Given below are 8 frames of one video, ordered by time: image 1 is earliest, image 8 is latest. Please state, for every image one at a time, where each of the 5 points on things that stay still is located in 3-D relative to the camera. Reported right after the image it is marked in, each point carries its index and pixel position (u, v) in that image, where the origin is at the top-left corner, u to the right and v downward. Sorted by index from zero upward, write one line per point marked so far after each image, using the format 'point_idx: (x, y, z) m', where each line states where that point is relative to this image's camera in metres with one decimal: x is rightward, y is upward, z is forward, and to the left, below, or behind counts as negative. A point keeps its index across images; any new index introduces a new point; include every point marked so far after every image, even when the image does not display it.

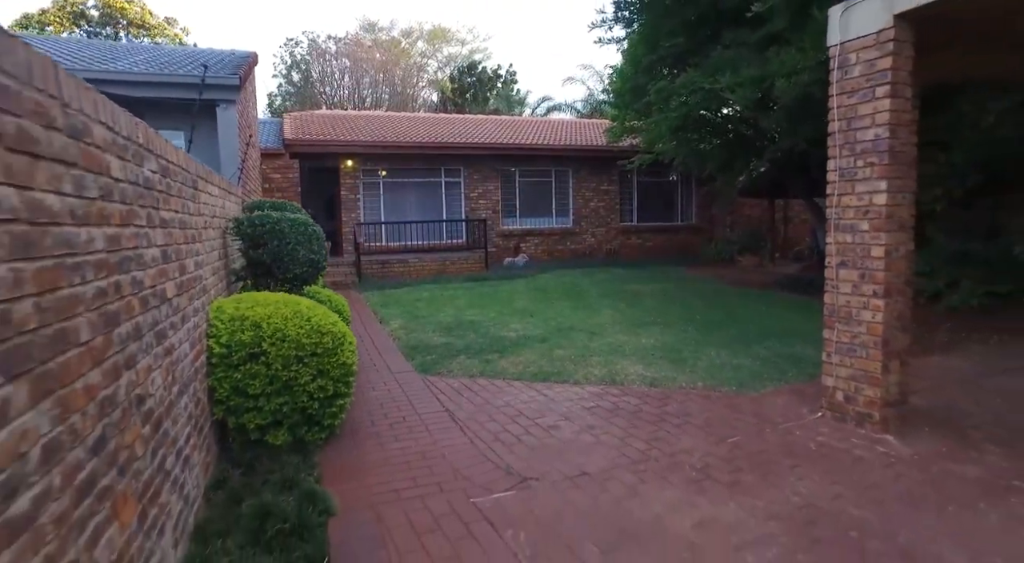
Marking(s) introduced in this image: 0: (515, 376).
0: (0.0, -0.9, +5.8) m
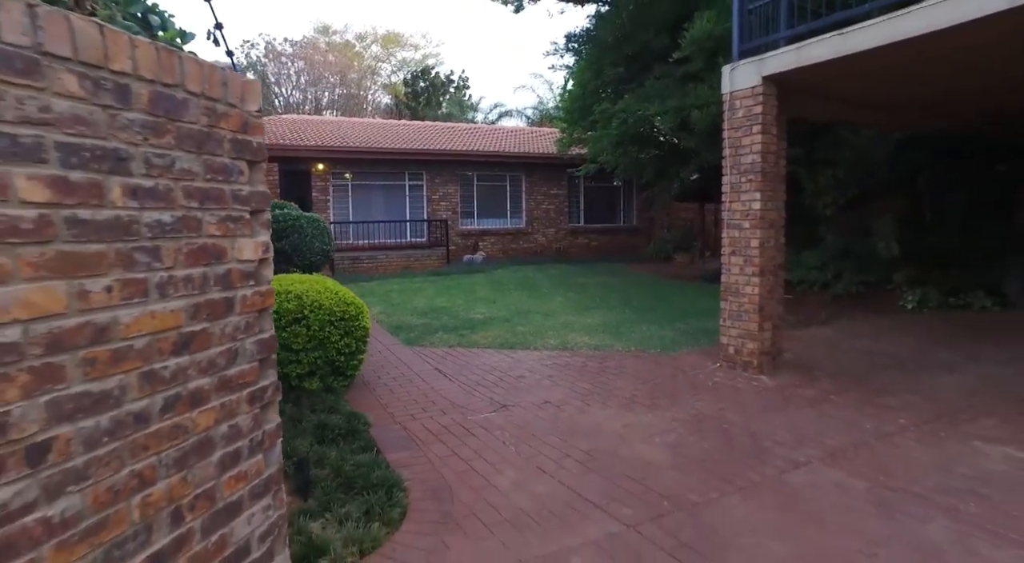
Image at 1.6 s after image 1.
0: (-0.3, -0.8, +7.2) m
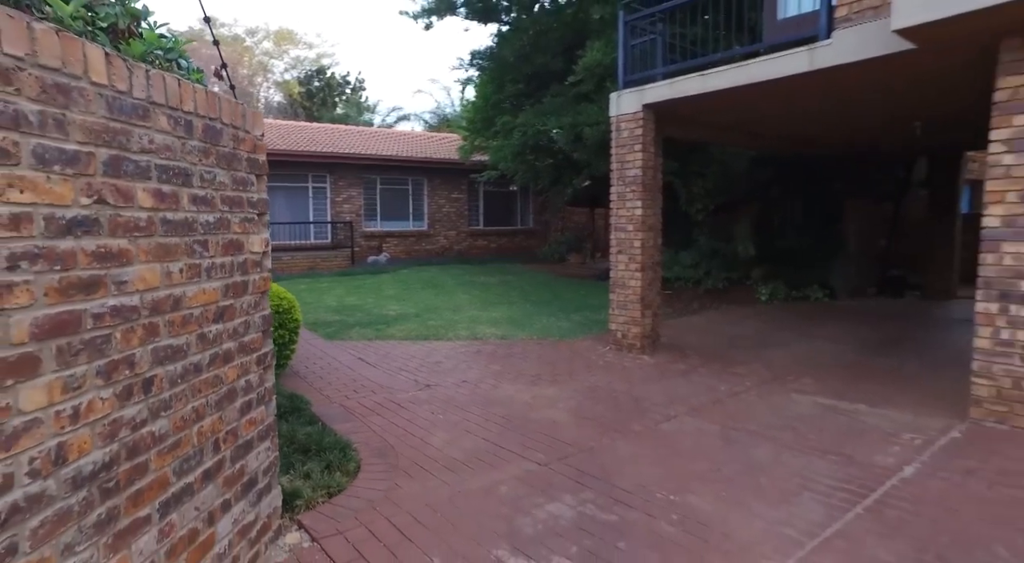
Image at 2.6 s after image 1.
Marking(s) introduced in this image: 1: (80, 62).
0: (-1.4, -0.7, +7.9) m
1: (-1.2, +0.6, +1.7) m
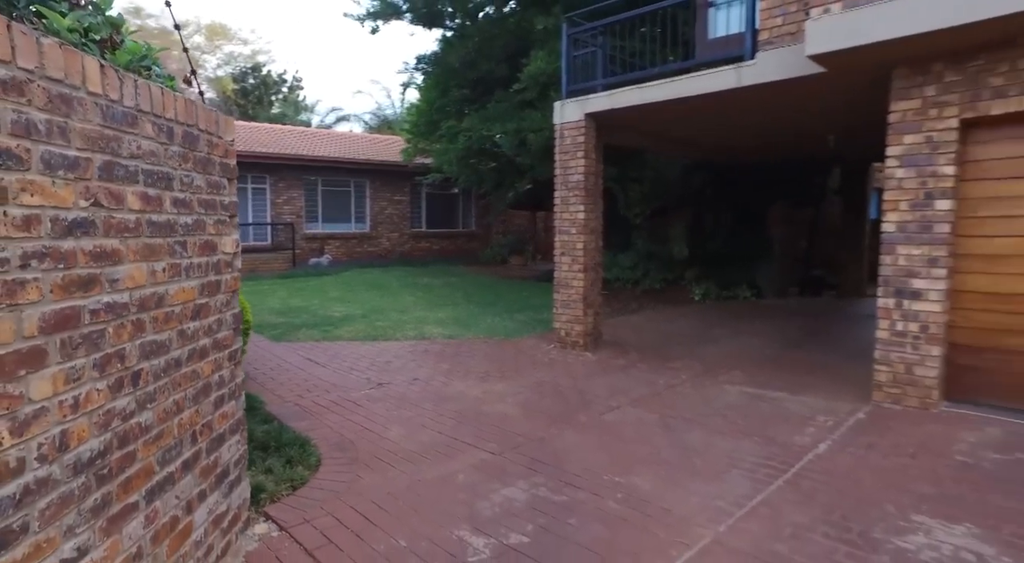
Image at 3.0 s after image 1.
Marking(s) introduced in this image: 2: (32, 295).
0: (-2.1, -0.7, +7.9) m
1: (-1.3, +0.6, +1.8) m
2: (-1.3, 0.0, +1.6) m
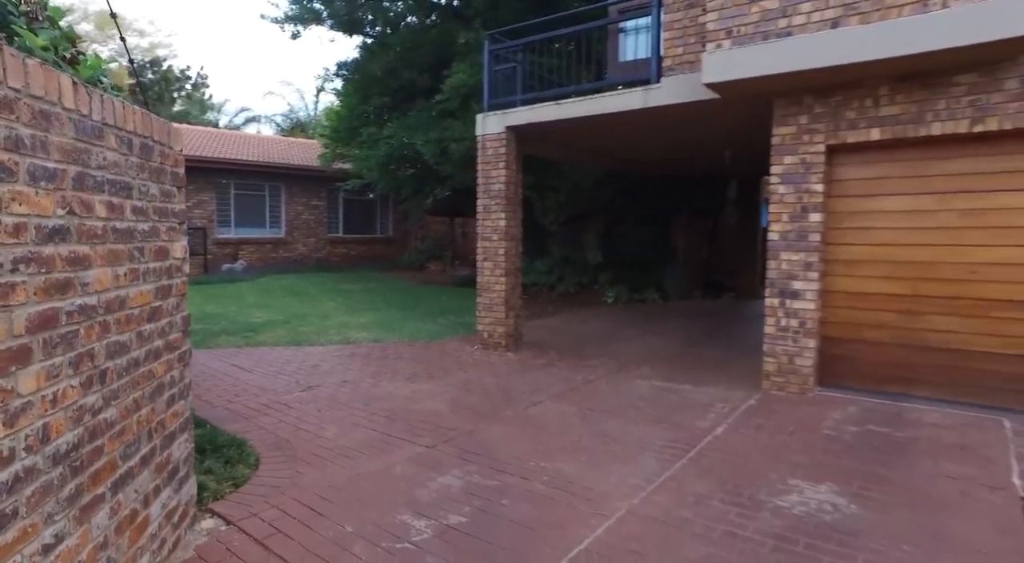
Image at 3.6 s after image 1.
0: (-3.1, -0.8, +7.9) m
1: (-1.5, +0.6, +1.9) m
2: (-1.4, 0.0, +1.8) m
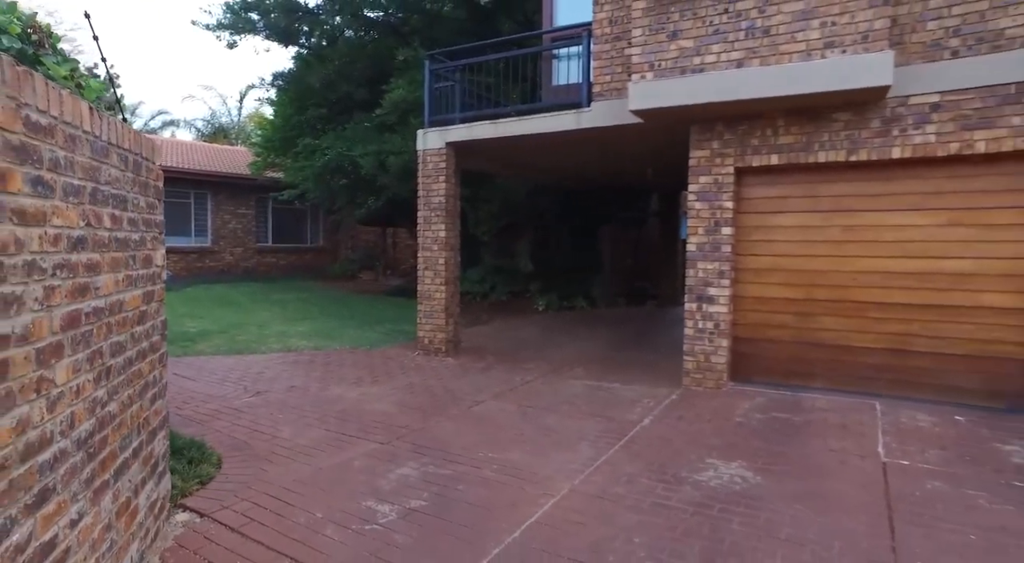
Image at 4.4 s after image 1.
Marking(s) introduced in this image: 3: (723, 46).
0: (-3.9, -0.9, +7.8) m
1: (-1.6, +0.6, +2.2) m
2: (-1.5, -0.1, +2.0) m
3: (+2.0, +2.3, +5.7) m
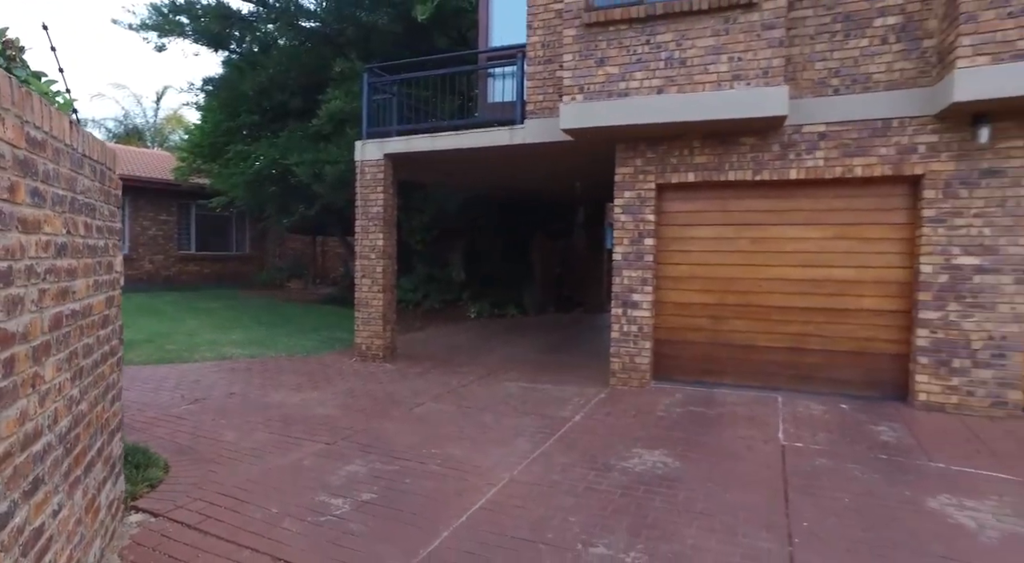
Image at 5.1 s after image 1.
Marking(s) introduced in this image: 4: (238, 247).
0: (-4.8, -1.0, +7.7) m
1: (-1.8, +0.6, +2.3) m
2: (-1.7, -0.1, +2.1) m
3: (+1.4, +2.2, +6.3) m
4: (-8.9, +1.2, +19.5) m
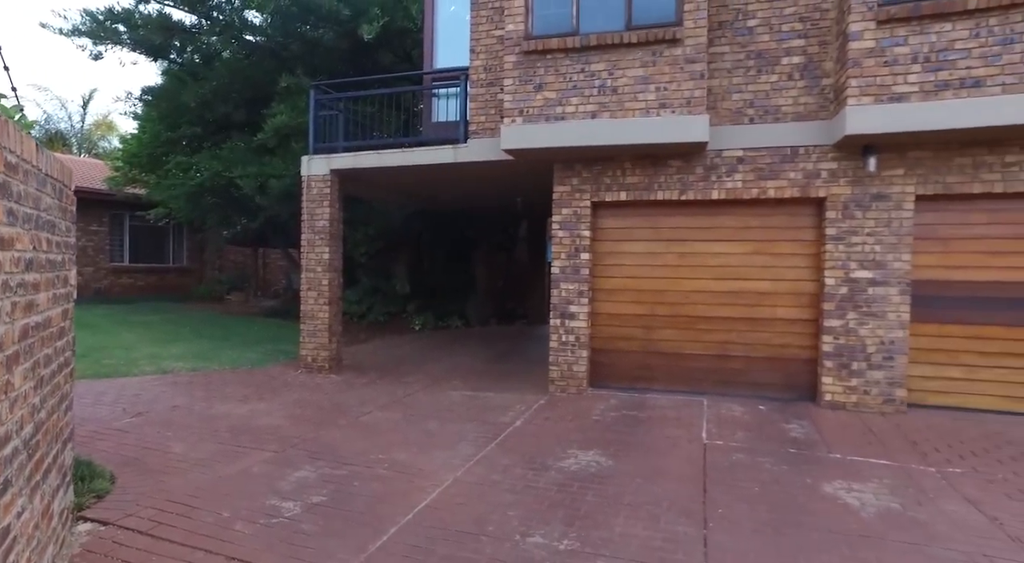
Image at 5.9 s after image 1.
0: (-5.5, -1.2, +7.5) m
1: (-2.0, +0.5, +2.5) m
2: (-1.9, -0.1, +2.3) m
3: (+0.8, +2.1, +6.7) m
4: (-10.7, +0.7, +18.9) m
